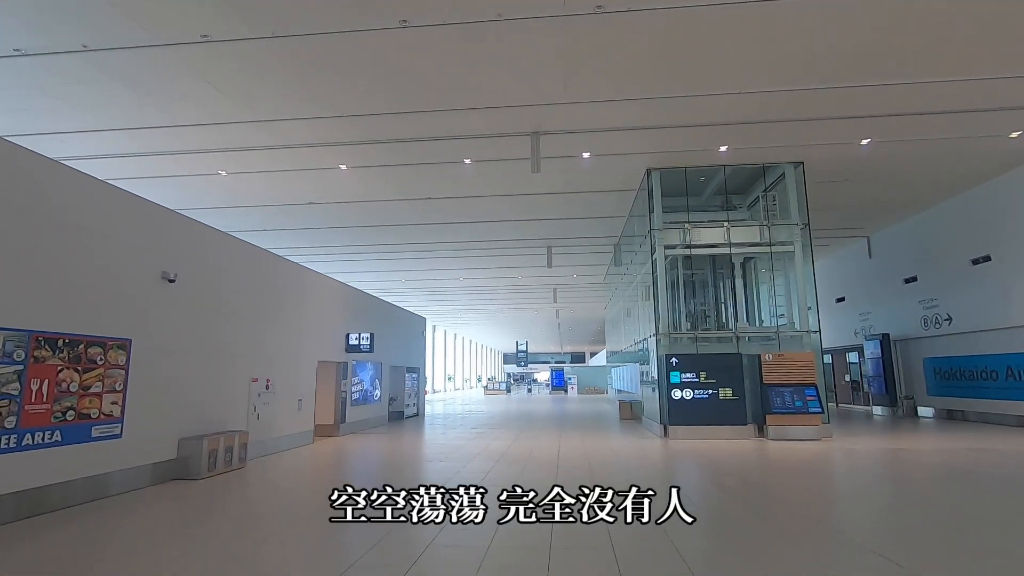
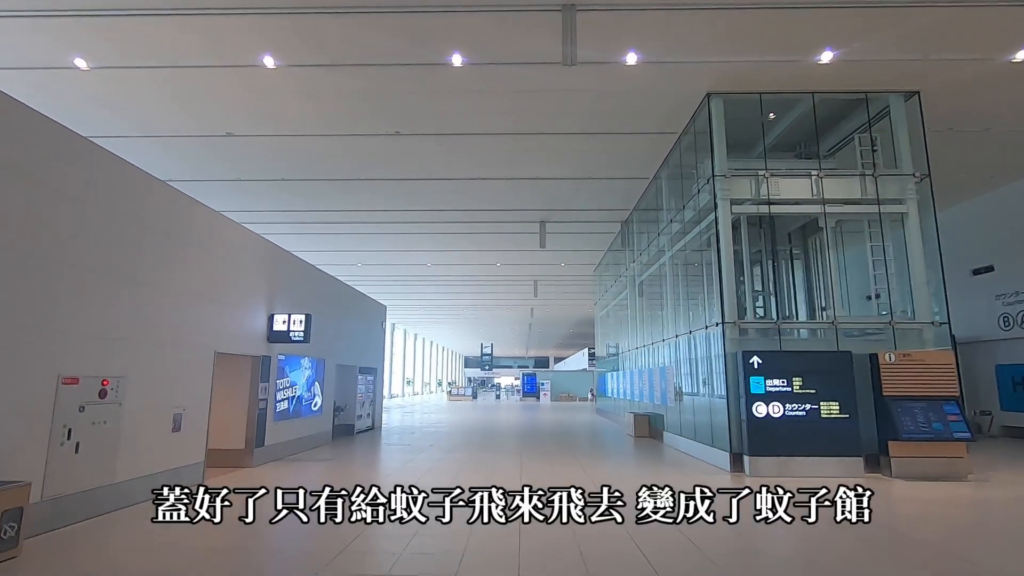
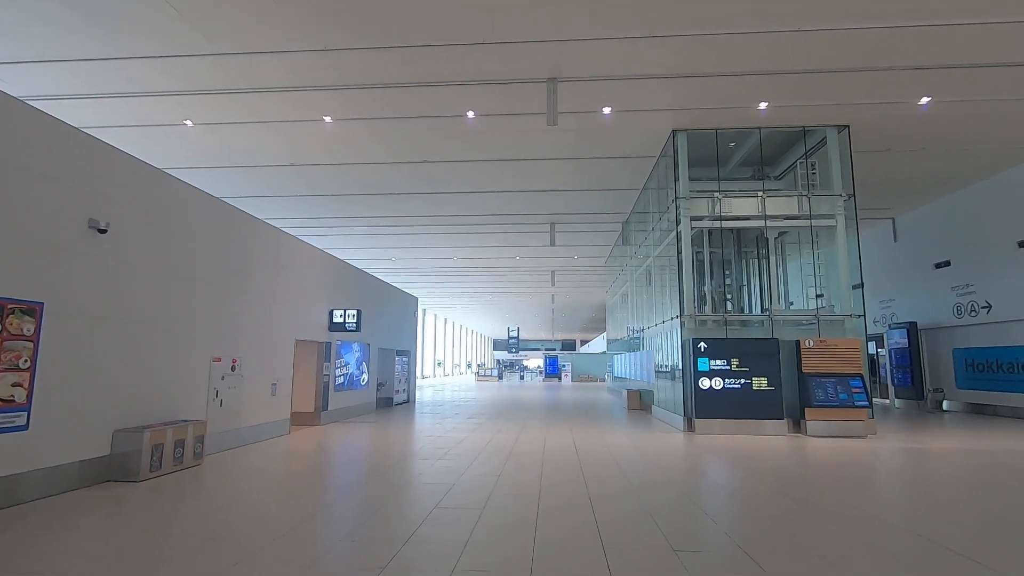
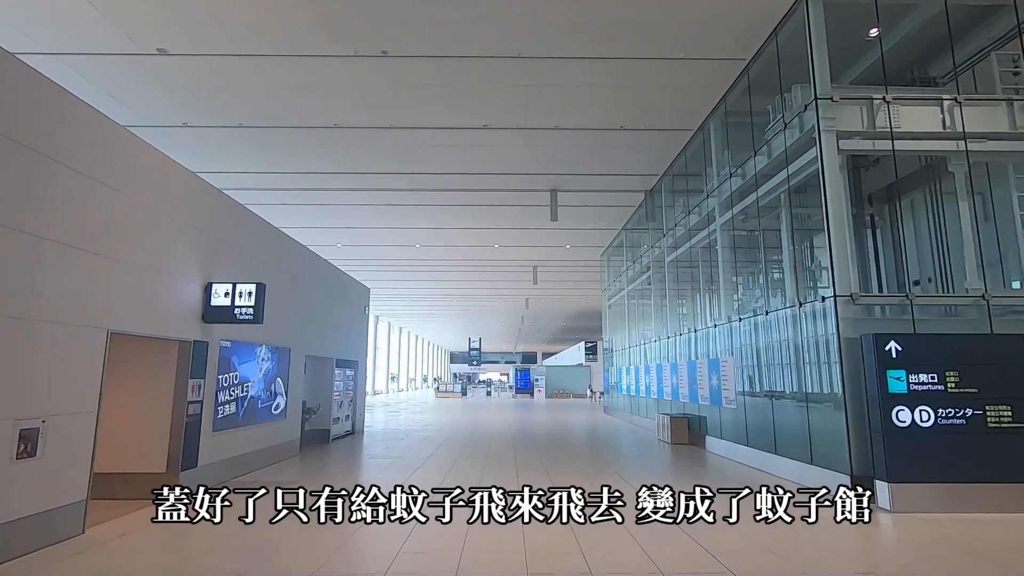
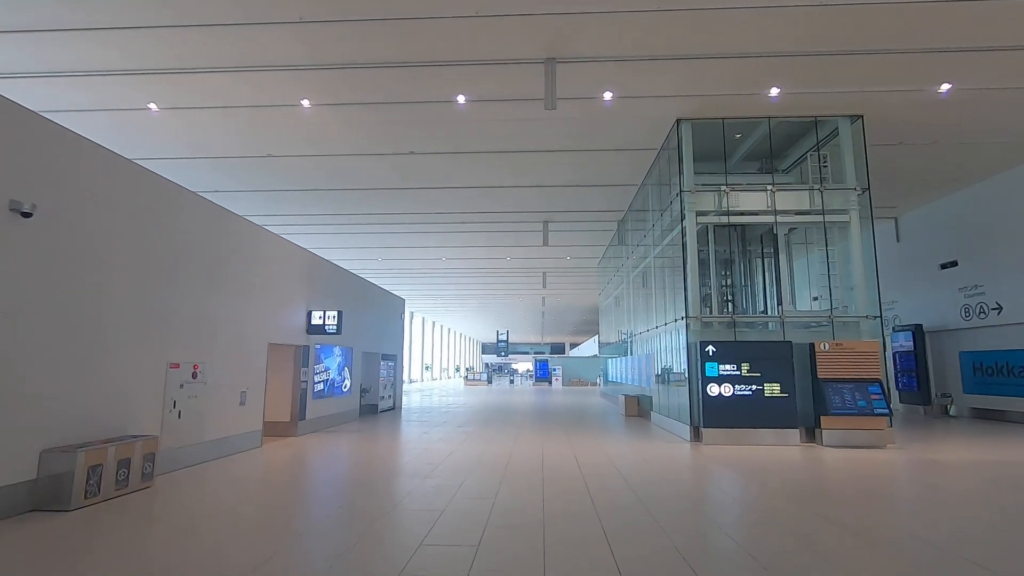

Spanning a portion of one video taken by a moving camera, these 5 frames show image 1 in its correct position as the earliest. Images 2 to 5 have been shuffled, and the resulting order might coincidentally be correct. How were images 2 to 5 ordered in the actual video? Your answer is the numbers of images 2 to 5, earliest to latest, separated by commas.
3, 5, 2, 4
